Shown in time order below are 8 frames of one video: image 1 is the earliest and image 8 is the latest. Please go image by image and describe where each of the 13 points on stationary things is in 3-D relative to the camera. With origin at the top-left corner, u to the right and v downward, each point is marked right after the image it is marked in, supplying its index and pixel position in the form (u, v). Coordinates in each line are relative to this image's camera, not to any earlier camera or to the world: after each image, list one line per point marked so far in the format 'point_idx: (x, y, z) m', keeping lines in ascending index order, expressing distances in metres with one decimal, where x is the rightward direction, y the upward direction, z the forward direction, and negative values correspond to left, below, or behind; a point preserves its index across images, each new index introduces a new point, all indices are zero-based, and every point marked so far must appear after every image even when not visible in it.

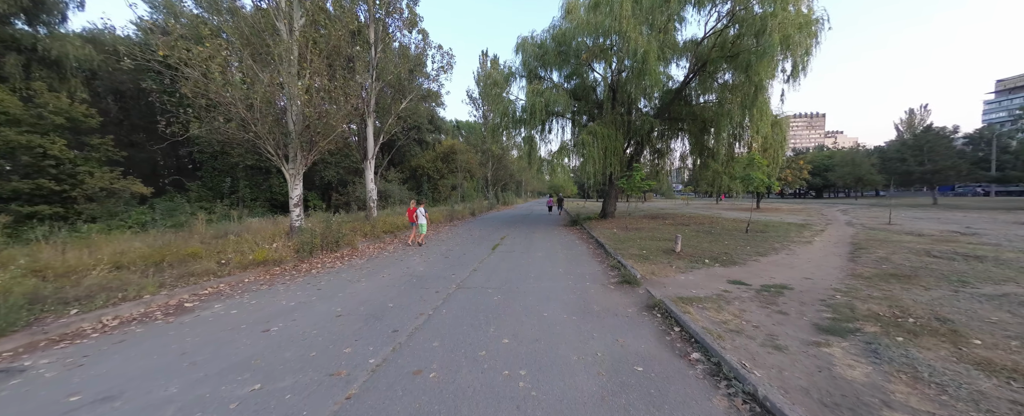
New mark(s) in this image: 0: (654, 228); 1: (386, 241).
0: (+6.1, -0.9, +12.8) m
1: (-5.1, -1.4, +12.3) m
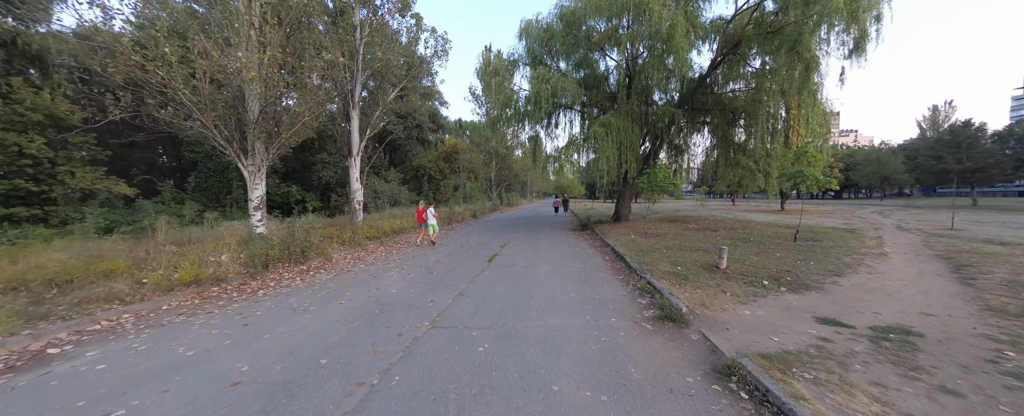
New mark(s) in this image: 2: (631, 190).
0: (+6.1, -1.0, +11.0) m
1: (-5.0, -1.5, +10.6) m
2: (+6.0, +1.0, +15.1) m
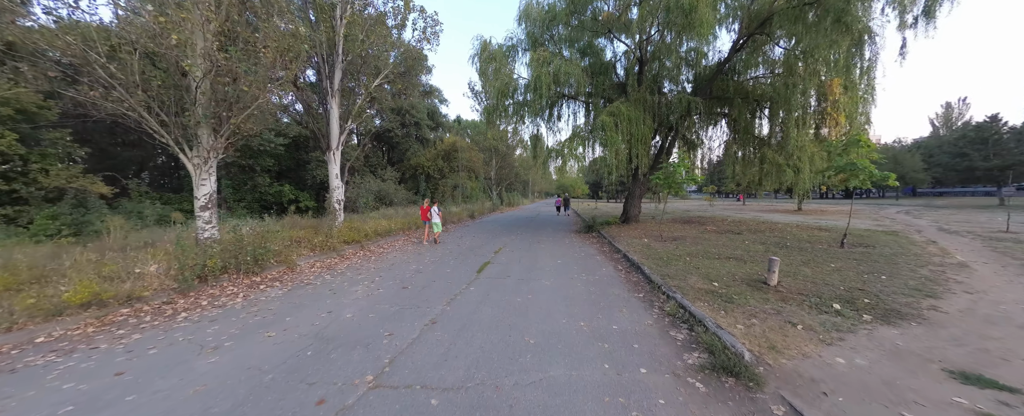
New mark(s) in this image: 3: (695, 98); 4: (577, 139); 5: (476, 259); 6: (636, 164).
0: (+6.0, -1.0, +9.6) m
1: (-5.2, -1.5, +9.3) m
2: (+5.9, +1.0, +13.7) m
3: (+7.5, +4.5, +12.2) m
4: (+2.6, +2.9, +12.1) m
5: (-1.0, -1.4, +8.1) m
6: (+5.1, +1.9, +12.7) m
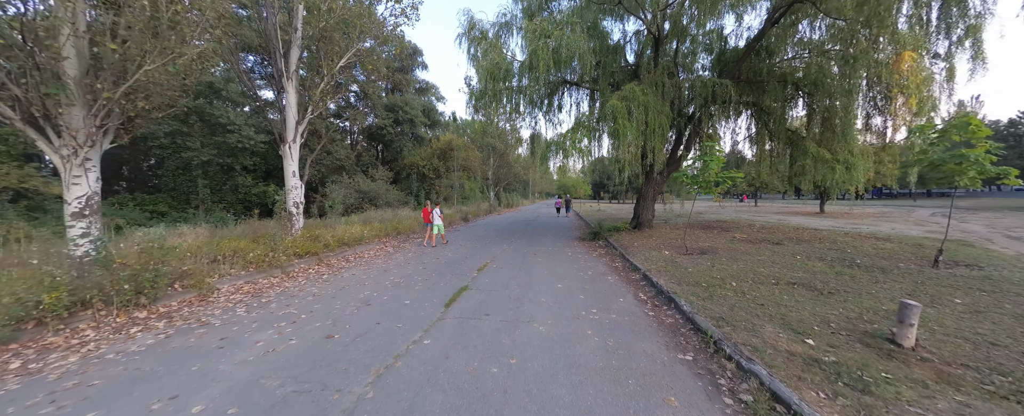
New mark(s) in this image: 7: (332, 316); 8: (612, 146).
0: (+5.7, -1.1, +7.7) m
1: (-5.4, -1.6, +7.4) m
2: (+5.6, +0.8, +11.8) m
3: (+7.3, +4.3, +10.3) m
4: (+2.3, +2.7, +10.2) m
5: (-1.3, -1.5, +6.2) m
6: (+4.9, +1.7, +10.7) m
7: (-2.8, -1.7, +4.7) m
8: (+3.3, +2.0, +9.9) m
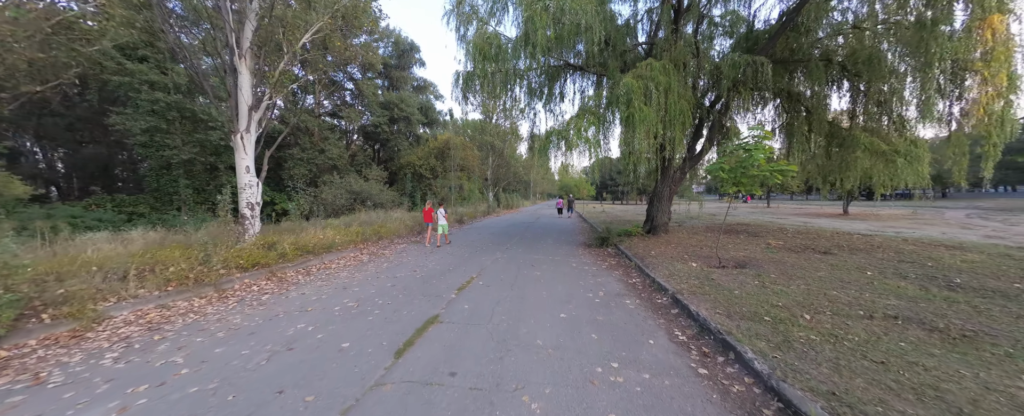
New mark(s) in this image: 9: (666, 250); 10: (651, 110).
0: (+5.5, -1.2, +6.1) m
1: (-5.6, -1.6, +5.9) m
2: (+5.5, +0.8, +10.2) m
3: (+7.1, +4.3, +8.8) m
4: (+2.2, +2.7, +8.7) m
5: (-1.5, -1.6, +4.7) m
6: (+4.7, +1.7, +9.2) m
7: (-3.0, -1.7, +3.2) m
8: (+3.1, +2.0, +8.4) m
9: (+4.2, -1.2, +8.3) m
10: (+3.7, +2.6, +8.0) m
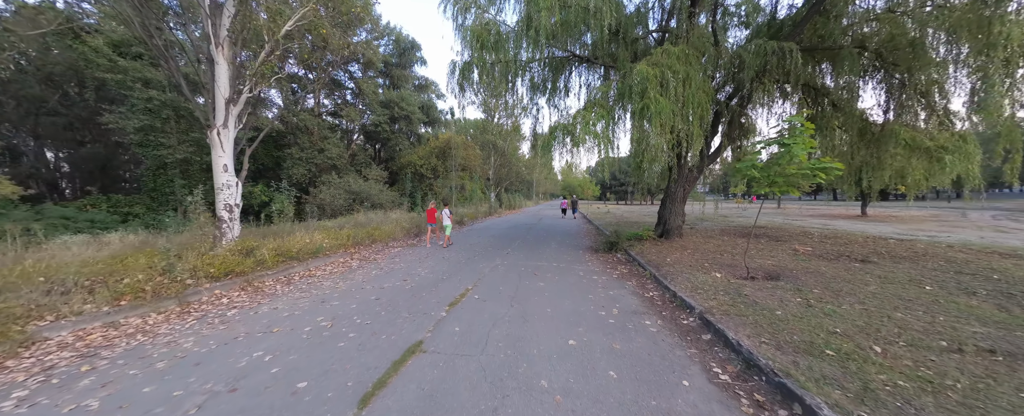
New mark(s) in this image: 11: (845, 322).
0: (+5.5, -1.2, +5.4) m
1: (-5.6, -1.7, +5.3) m
2: (+5.5, +0.7, +9.5) m
3: (+7.1, +4.2, +8.0) m
4: (+2.2, +2.6, +7.9) m
5: (-1.5, -1.6, +4.0) m
6: (+4.7, +1.6, +8.4) m
7: (-3.0, -1.8, +2.5) m
8: (+3.1, +1.9, +7.6) m
9: (+4.2, -1.2, +7.5) m
10: (+3.7, +2.5, +7.2) m
11: (+4.0, -1.4, +3.6) m
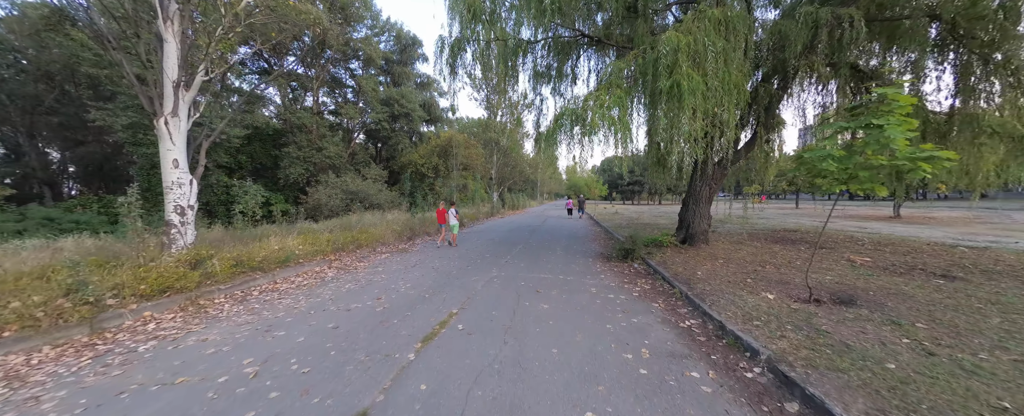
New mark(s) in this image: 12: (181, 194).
0: (+5.5, -1.3, +4.1) m
1: (-5.7, -1.7, +4.2) m
2: (+5.5, +0.7, +8.2) m
3: (+7.1, +4.2, +6.7) m
4: (+2.2, +2.6, +6.7) m
5: (-1.5, -1.7, +2.9) m
6: (+4.7, +1.6, +7.2) m
7: (-3.1, -1.8, +1.4) m
8: (+3.1, +1.9, +6.4) m
9: (+4.2, -1.3, +6.3) m
10: (+3.6, +2.5, +6.0) m
11: (+3.9, -1.4, +2.4) m
12: (-7.1, +0.3, +6.4) m
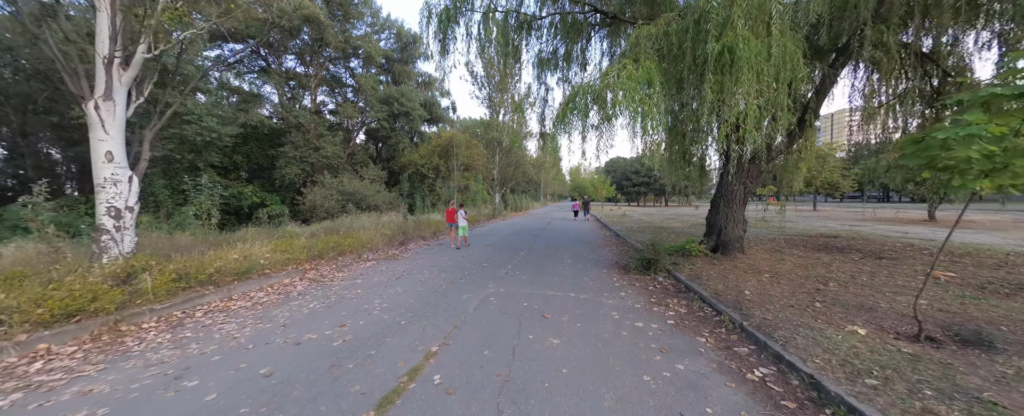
0: (+5.5, -1.3, +2.9) m
1: (-5.7, -1.8, +3.1) m
2: (+5.5, +0.6, +7.0) m
3: (+7.1, +4.1, +5.5) m
4: (+2.2, +2.5, +5.6) m
5: (-1.6, -1.7, +1.8) m
6: (+4.8, +1.5, +6.0) m
7: (-3.1, -1.8, +0.3) m
8: (+3.1, +1.8, +5.2) m
9: (+4.2, -1.3, +5.1) m
10: (+3.7, +2.4, +4.8) m
11: (+3.9, -1.4, +1.2) m
12: (-7.0, +0.3, +5.4) m
